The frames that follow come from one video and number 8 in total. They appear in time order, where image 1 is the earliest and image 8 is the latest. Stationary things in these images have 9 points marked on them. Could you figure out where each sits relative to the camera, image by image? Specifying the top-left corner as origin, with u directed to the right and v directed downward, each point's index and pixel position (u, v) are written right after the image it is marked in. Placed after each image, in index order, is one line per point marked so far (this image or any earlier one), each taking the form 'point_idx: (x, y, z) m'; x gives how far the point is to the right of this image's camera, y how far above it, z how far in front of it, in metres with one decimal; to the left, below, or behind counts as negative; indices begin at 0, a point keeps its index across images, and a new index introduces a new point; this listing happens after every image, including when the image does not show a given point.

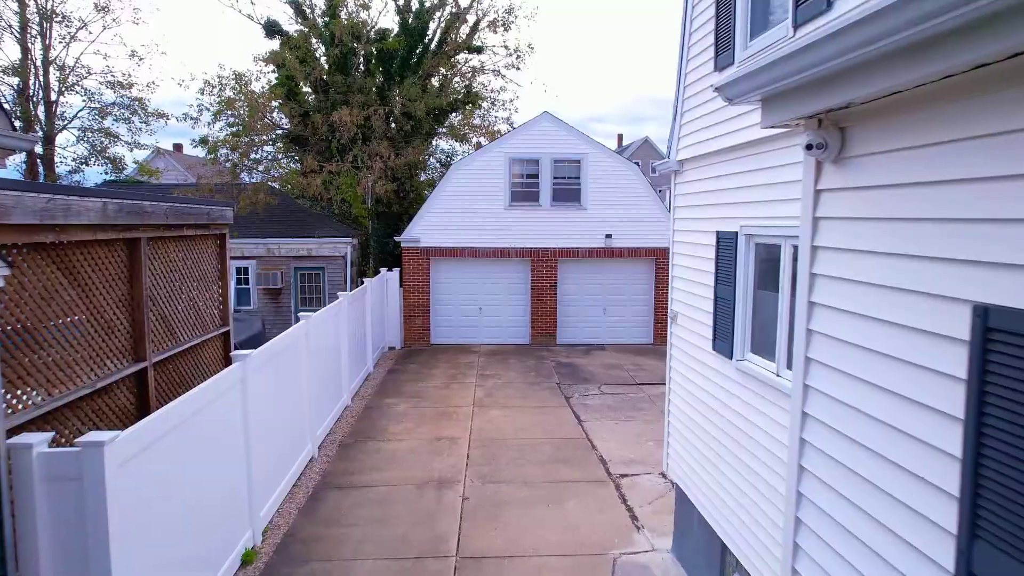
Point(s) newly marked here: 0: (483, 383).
0: (-0.5, -1.7, +10.7) m
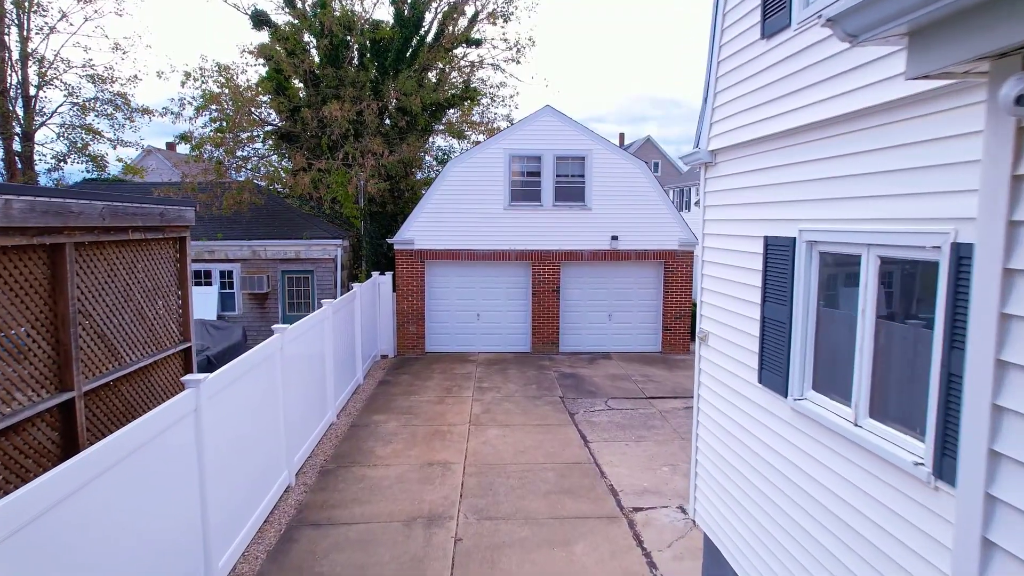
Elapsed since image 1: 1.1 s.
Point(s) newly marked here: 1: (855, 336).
0: (-0.5, -1.8, +9.9) m
1: (+1.7, -0.2, +2.9) m
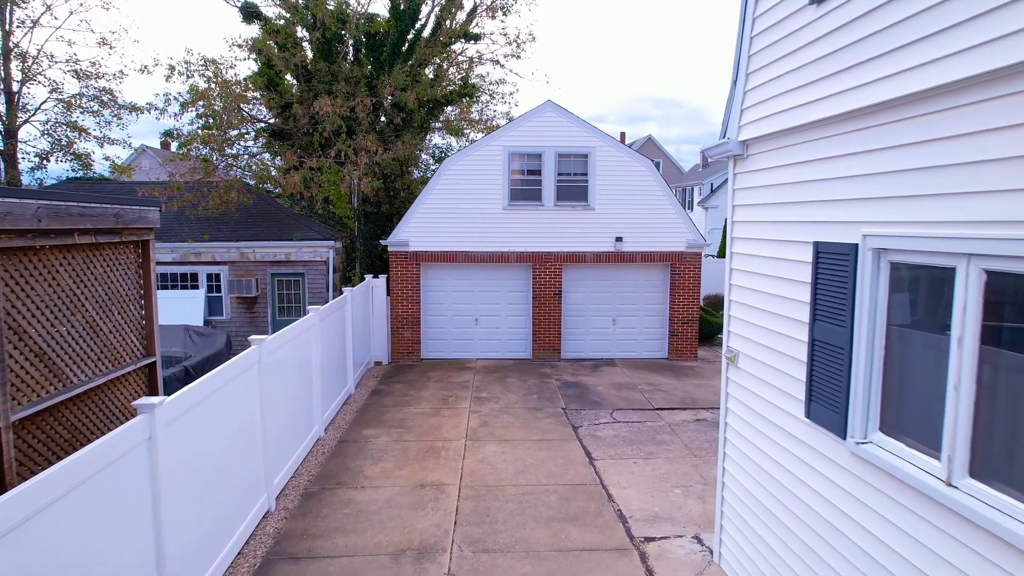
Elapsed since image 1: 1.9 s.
0: (-0.5, -1.9, +9.4) m
1: (+1.7, -0.3, +2.3) m
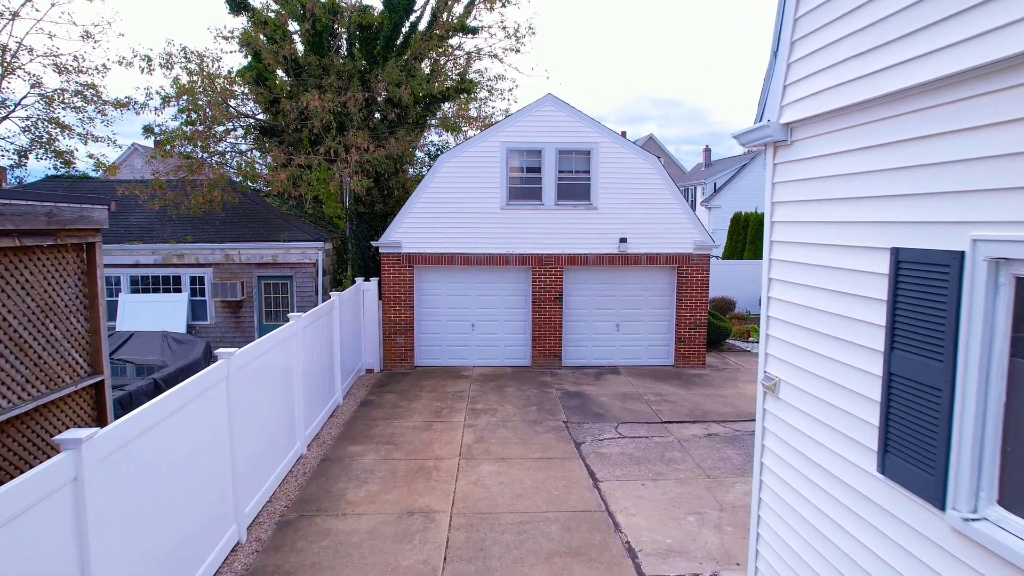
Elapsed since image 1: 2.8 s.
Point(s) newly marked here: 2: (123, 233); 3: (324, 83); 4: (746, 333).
0: (-0.6, -2.0, +8.7) m
1: (+1.6, -0.4, +1.7) m
2: (-8.1, +1.1, +12.3) m
3: (-4.4, +4.8, +13.8) m
4: (+6.0, -1.1, +15.1) m
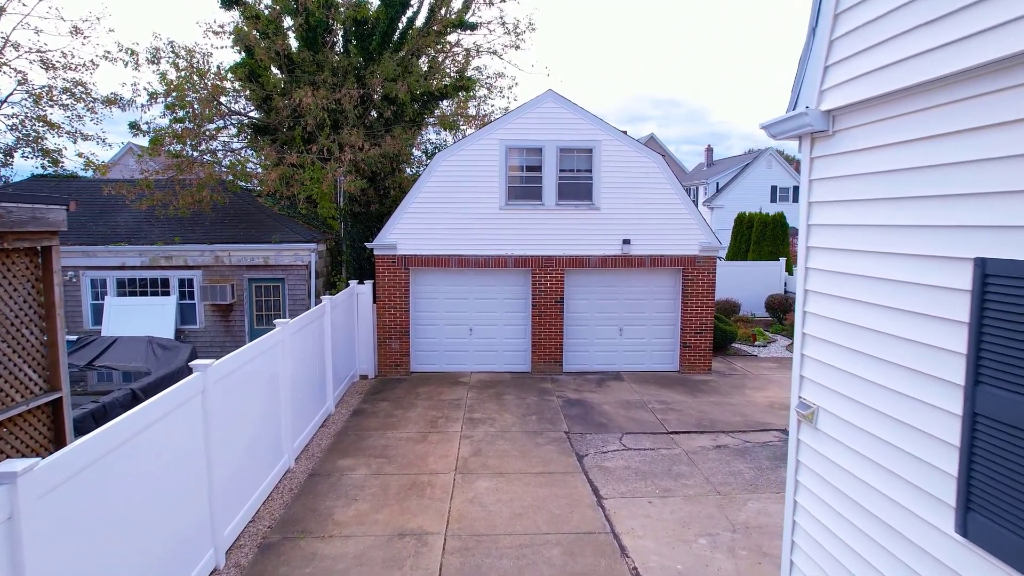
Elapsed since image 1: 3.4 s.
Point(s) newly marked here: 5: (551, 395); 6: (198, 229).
0: (-0.6, -2.0, +8.3) m
1: (+1.6, -0.4, +1.3) m
2: (-8.1, +1.1, +11.9) m
3: (-4.4, +4.7, +13.4) m
4: (+6.0, -1.2, +14.7) m
5: (+0.7, -1.8, +10.1) m
6: (-6.5, +1.2, +12.2) m
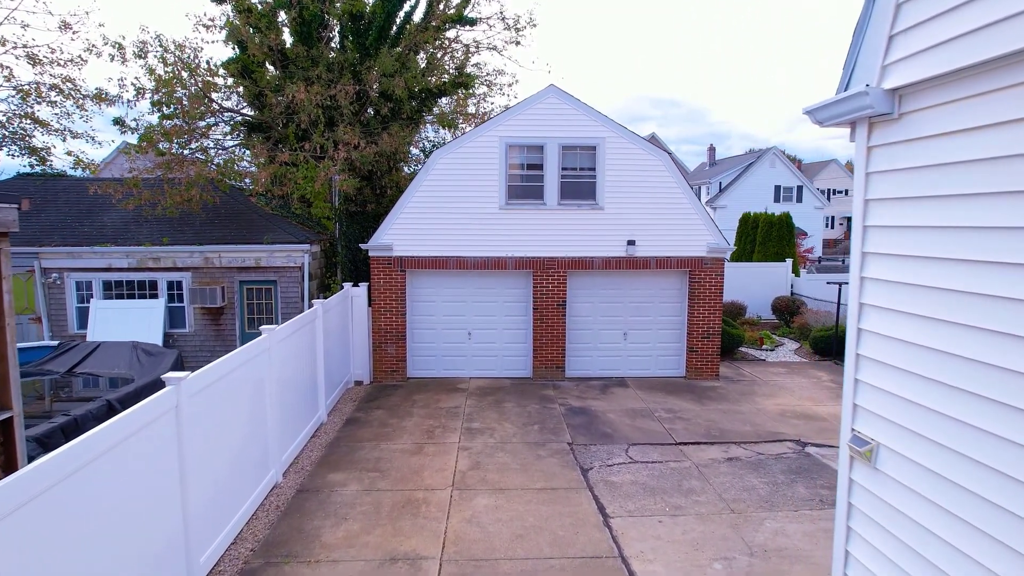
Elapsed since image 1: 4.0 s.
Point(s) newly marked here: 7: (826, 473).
0: (-0.6, -2.1, +7.9) m
1: (+1.6, -0.5, +0.9) m
2: (-8.1, +1.0, +11.5) m
3: (-4.4, +4.7, +13.0) m
4: (+6.0, -1.3, +14.3) m
5: (+0.7, -1.9, +9.7) m
6: (-6.5, +1.2, +11.8) m
7: (+3.8, -2.2, +7.2) m
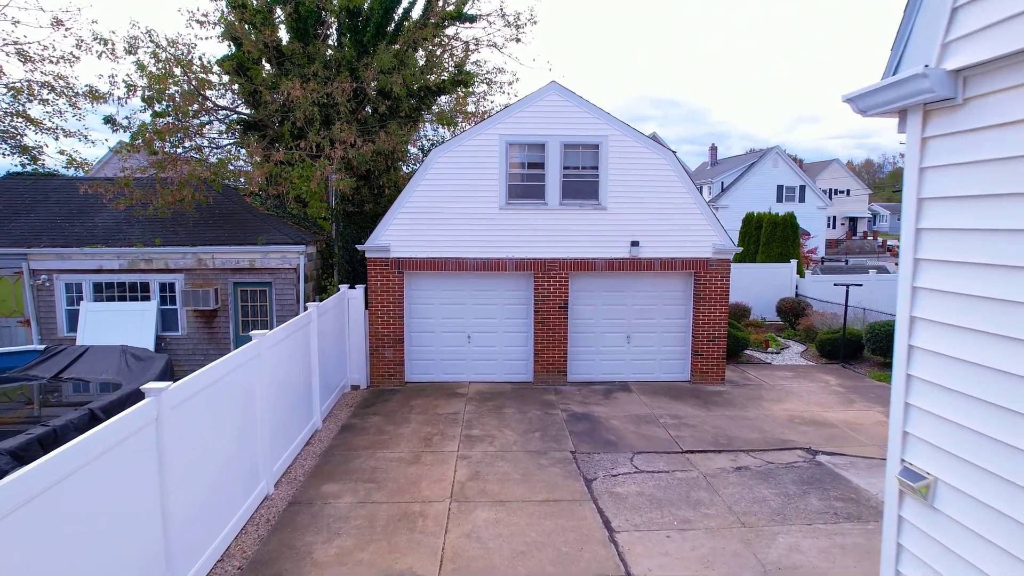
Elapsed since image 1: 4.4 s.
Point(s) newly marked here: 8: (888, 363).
0: (-0.6, -2.1, +7.7) m
1: (+1.6, -0.5, +0.6) m
2: (-8.1, +1.0, +11.3) m
3: (-4.4, +4.6, +12.7) m
4: (+6.0, -1.3, +14.0) m
5: (+0.7, -1.9, +9.4) m
6: (-6.5, +1.1, +11.6) m
7: (+3.8, -2.3, +6.9) m
8: (+7.9, -1.6, +12.5) m
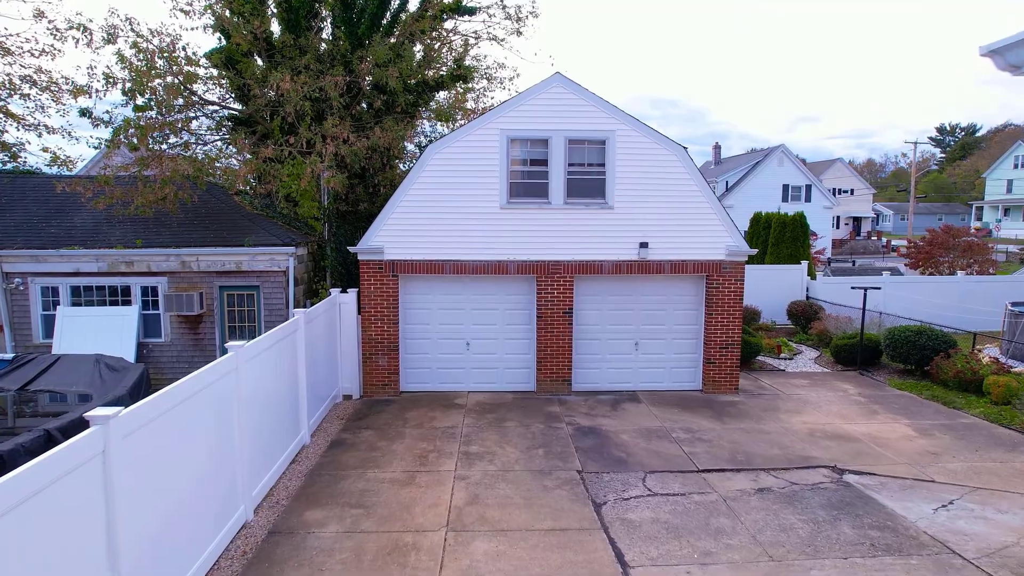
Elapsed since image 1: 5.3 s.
0: (-0.6, -2.2, +7.1) m
1: (+1.7, -0.6, 0.0) m
2: (-8.1, +0.9, +10.7) m
3: (-4.4, +4.6, +12.2) m
4: (+6.0, -1.4, +13.4) m
5: (+0.7, -2.0, +8.8) m
6: (-6.4, +1.0, +11.0) m
7: (+3.8, -2.3, +6.3) m
8: (+8.0, -1.7, +11.9) m
